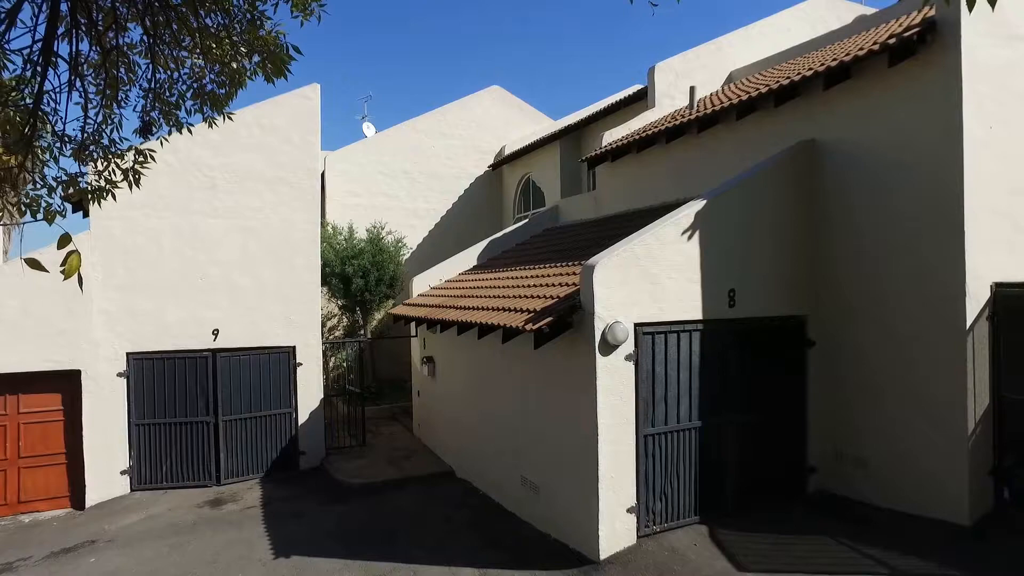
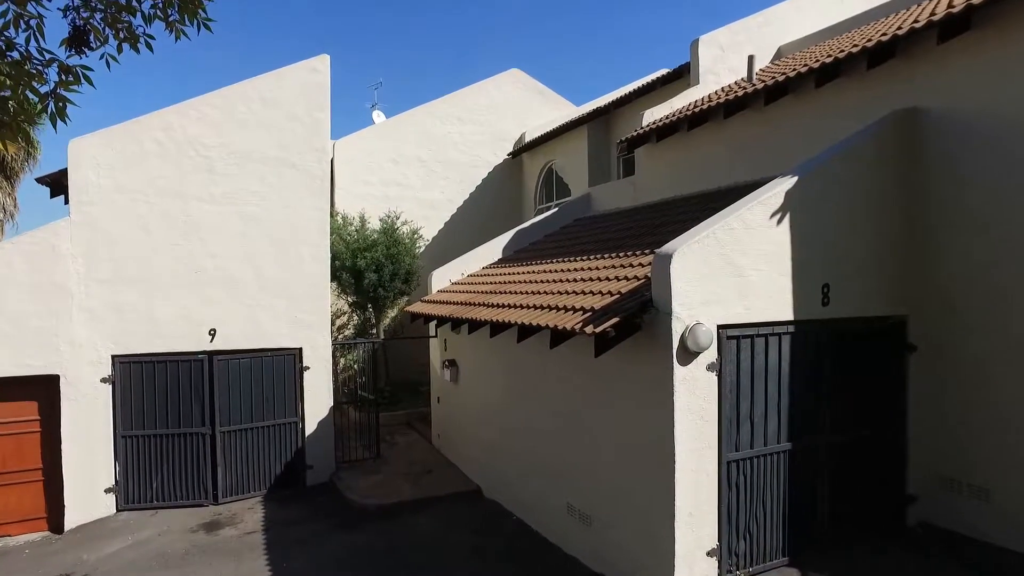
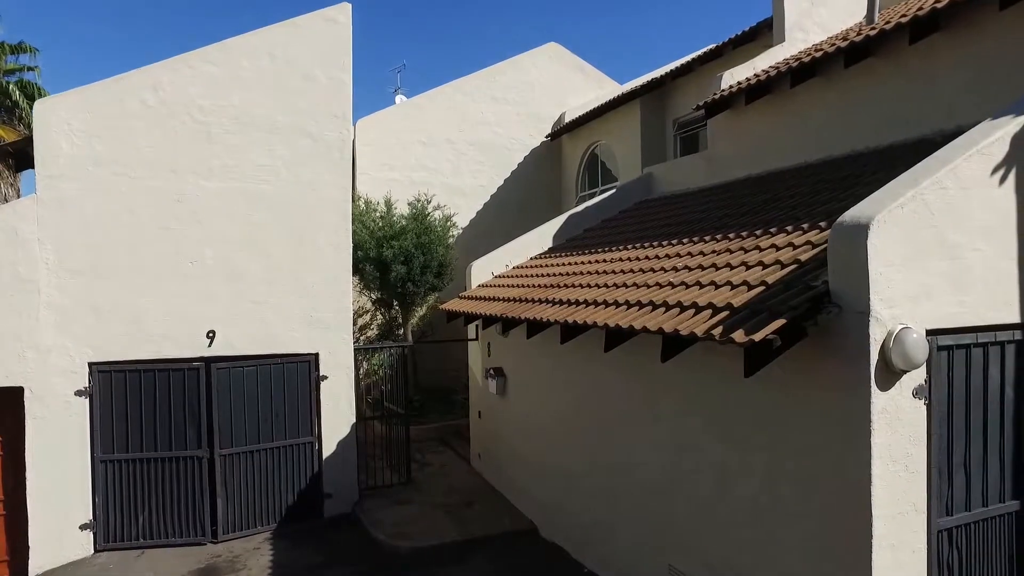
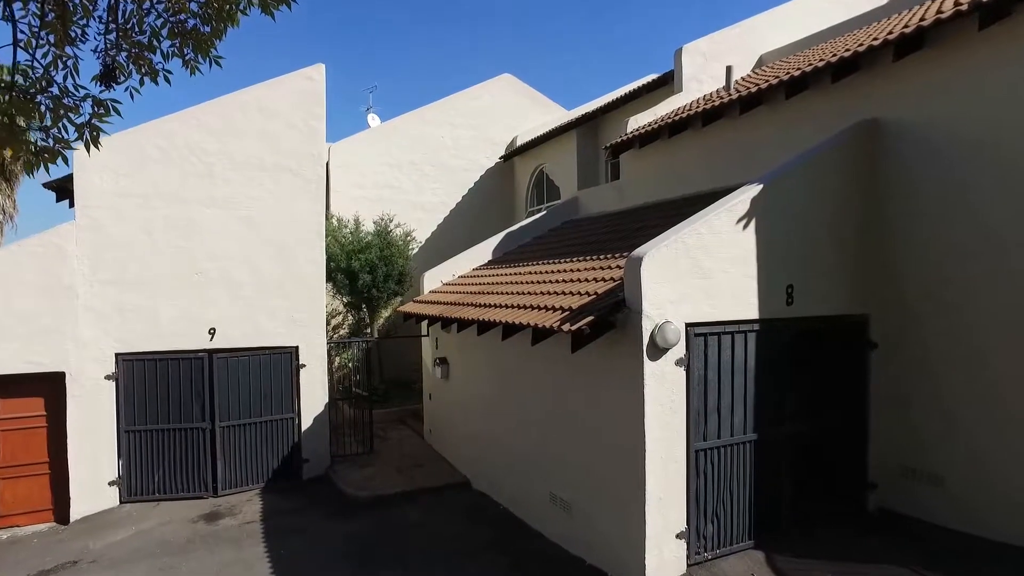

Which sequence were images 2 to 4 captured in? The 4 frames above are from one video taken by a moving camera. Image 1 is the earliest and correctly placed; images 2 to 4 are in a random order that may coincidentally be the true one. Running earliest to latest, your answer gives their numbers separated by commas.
4, 2, 3
